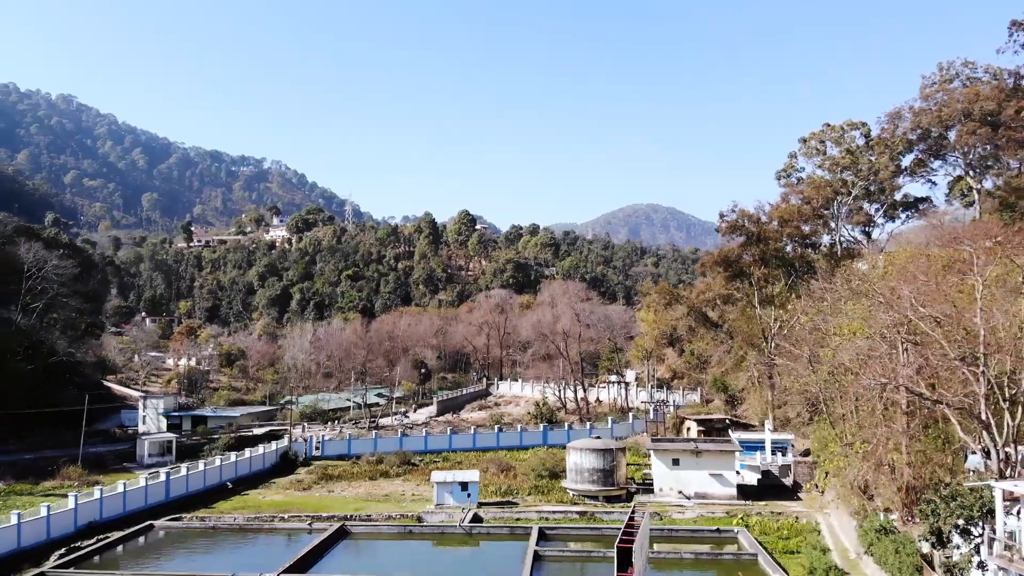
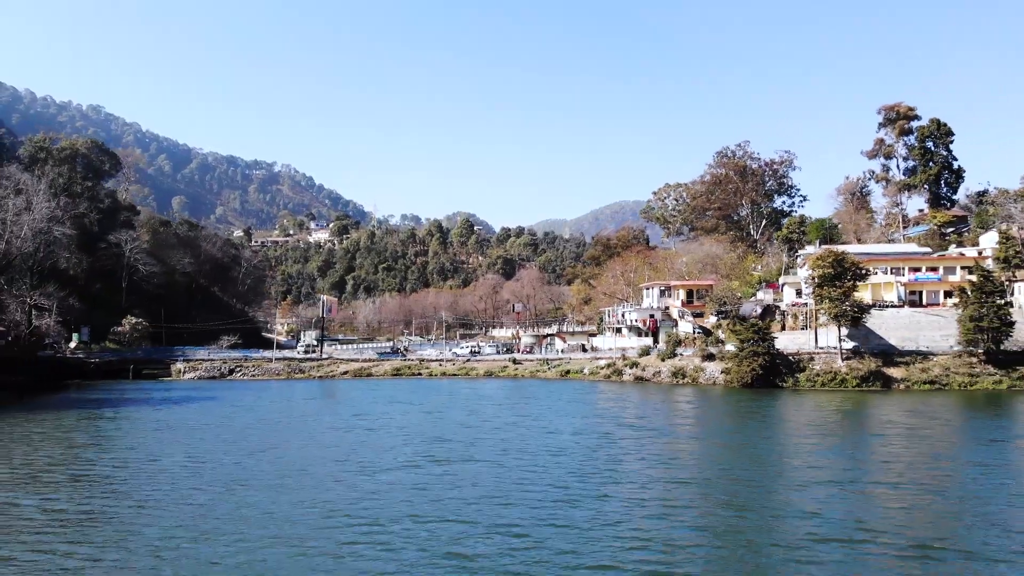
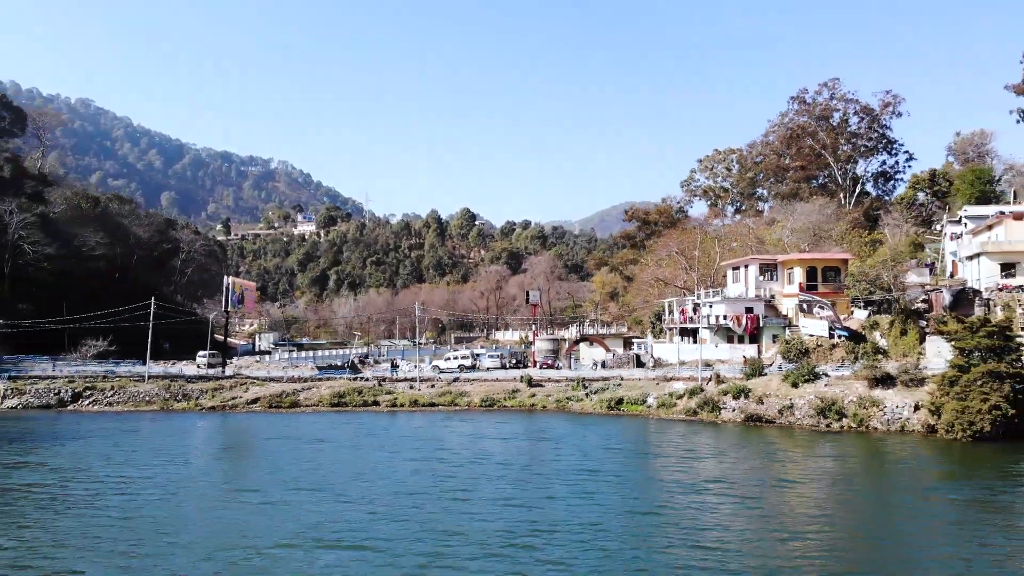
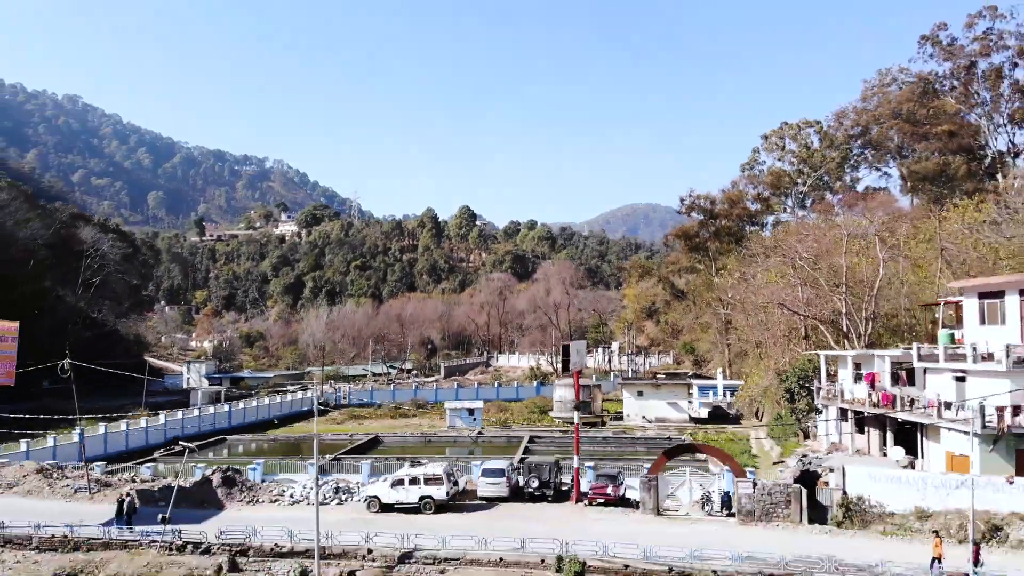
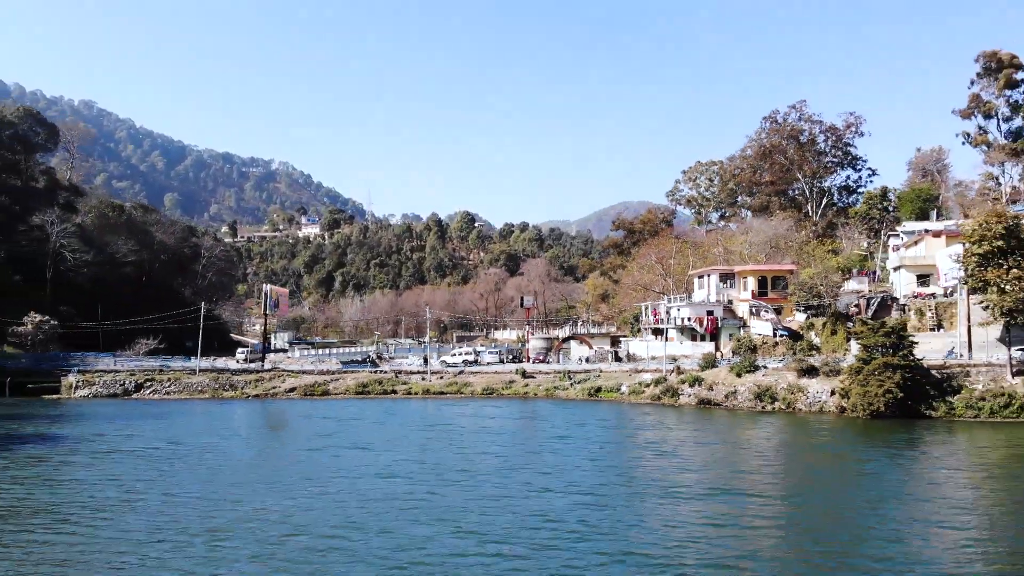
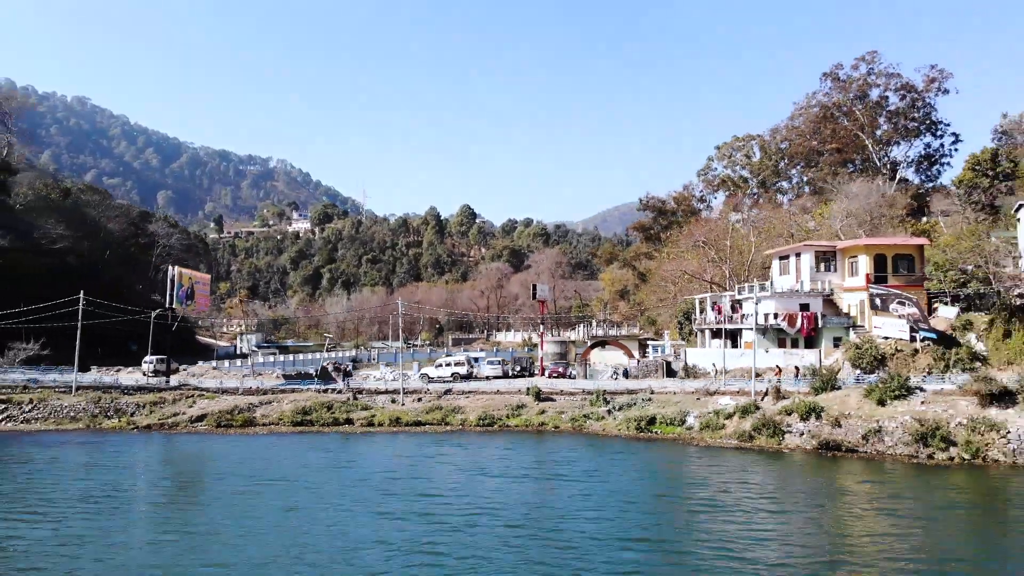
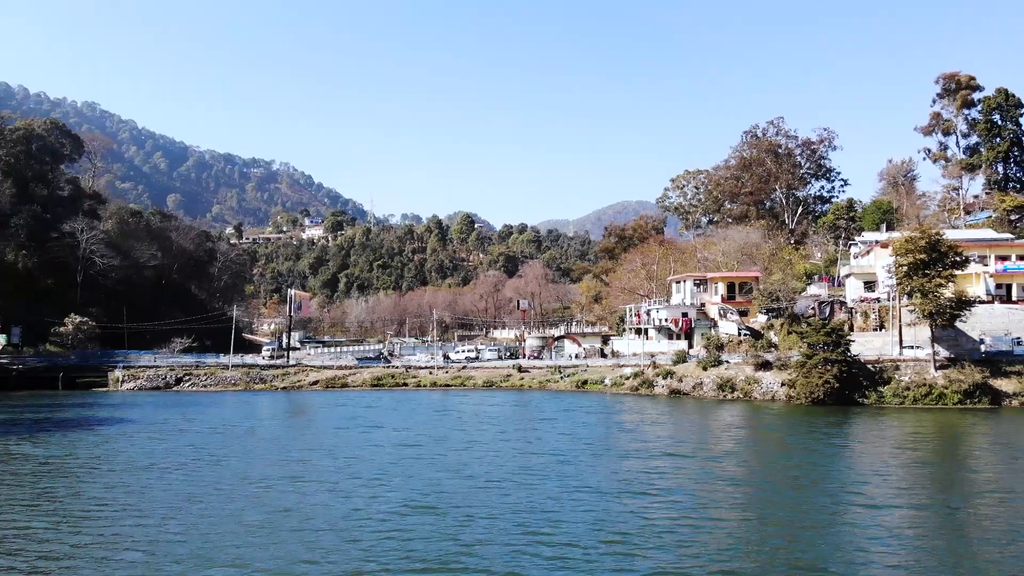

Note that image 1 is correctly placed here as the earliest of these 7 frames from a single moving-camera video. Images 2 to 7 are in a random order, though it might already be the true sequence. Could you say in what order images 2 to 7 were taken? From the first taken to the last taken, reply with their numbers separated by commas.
4, 6, 3, 5, 7, 2
